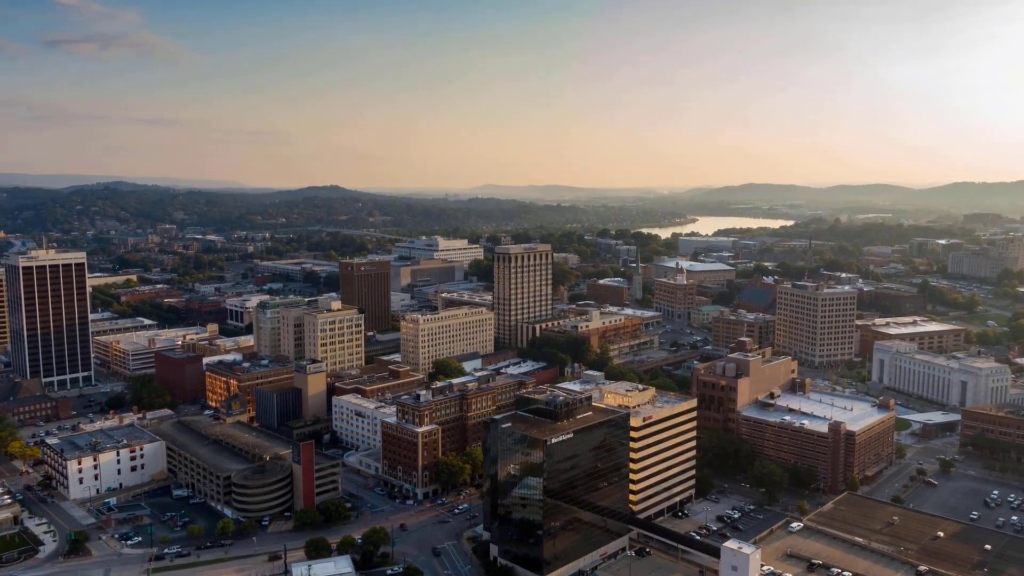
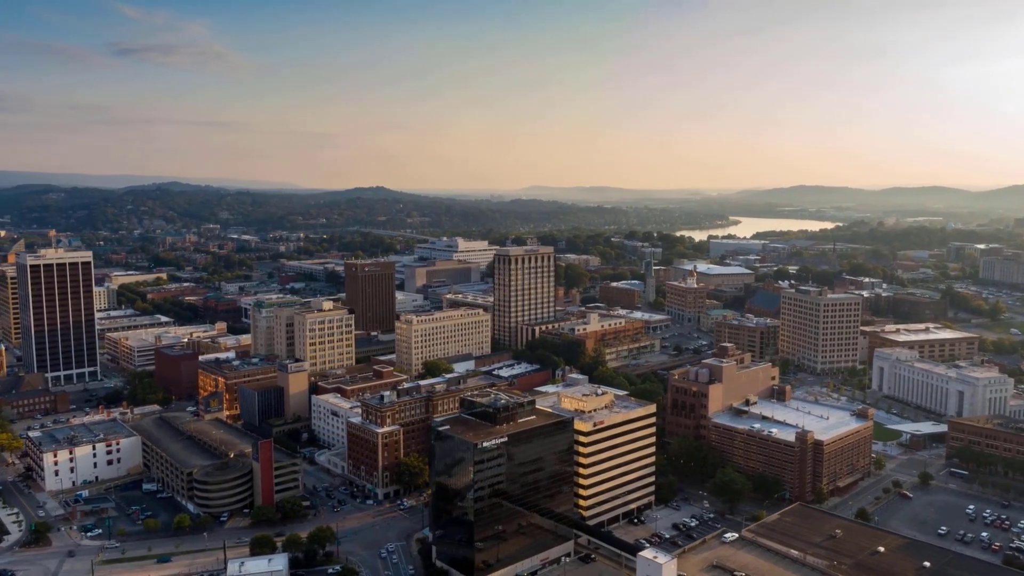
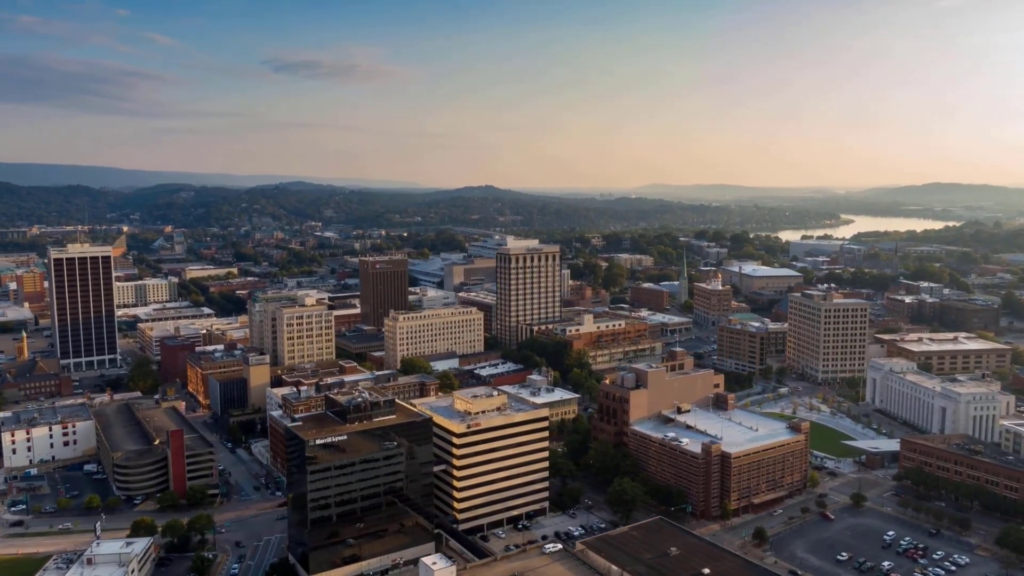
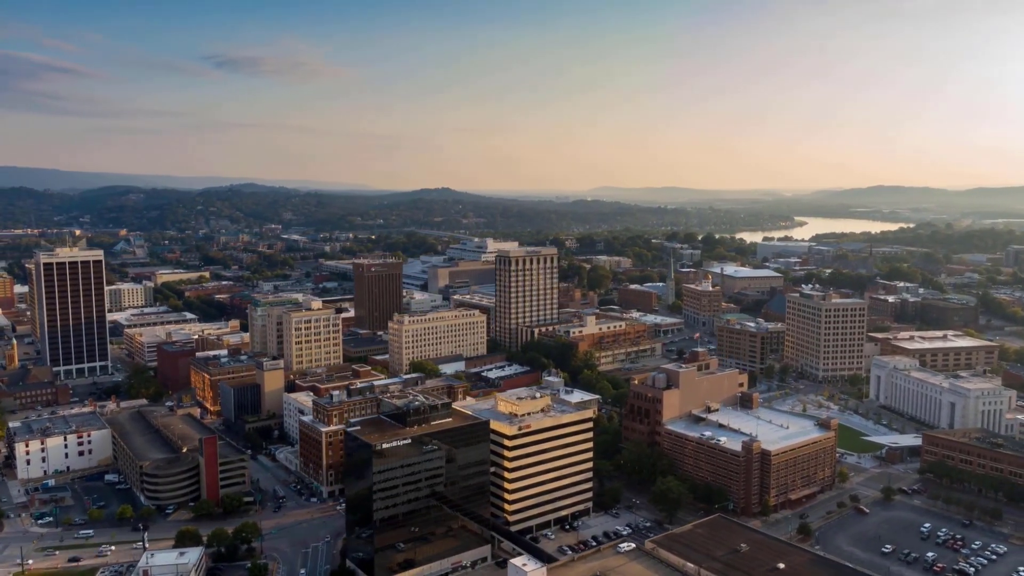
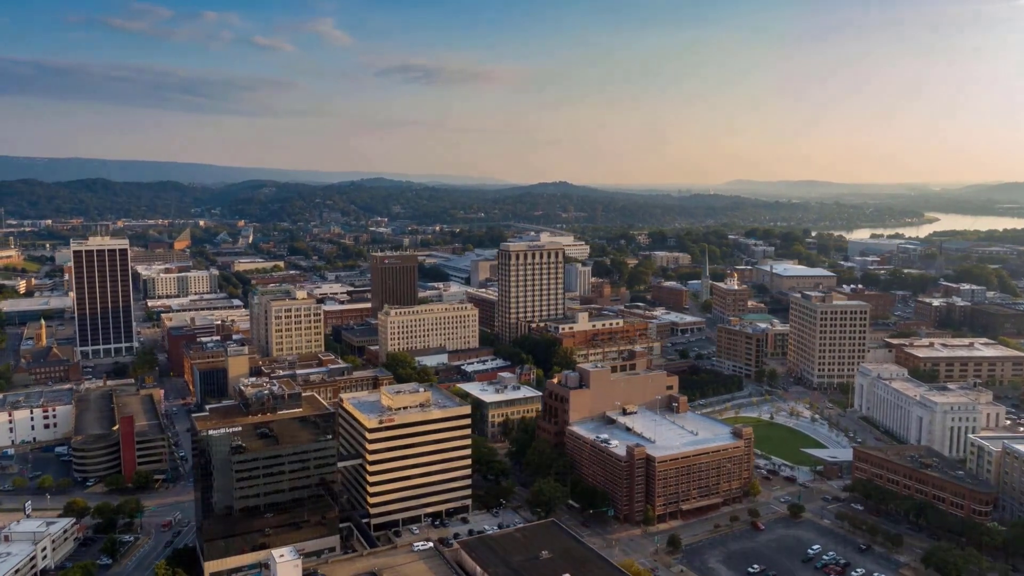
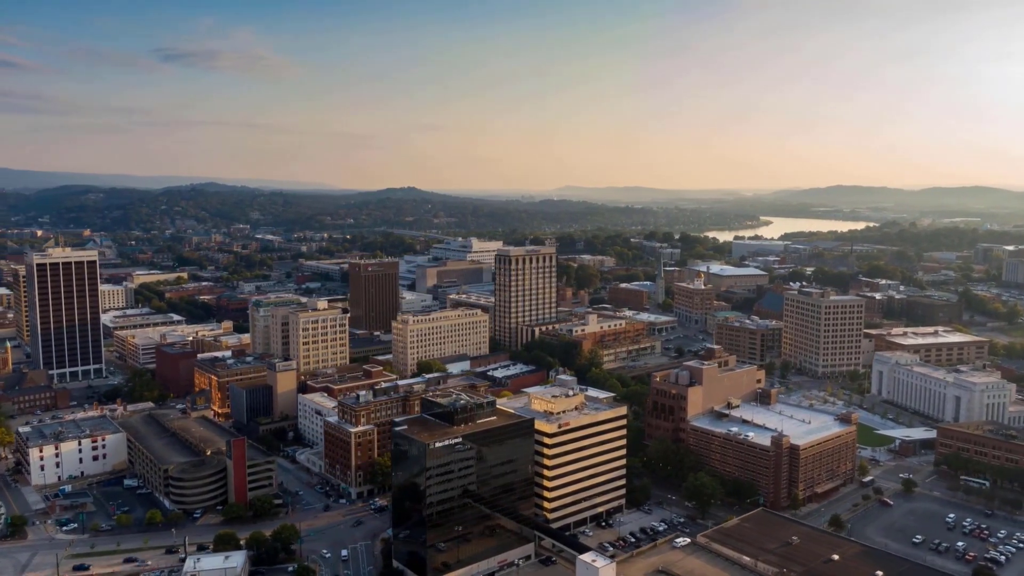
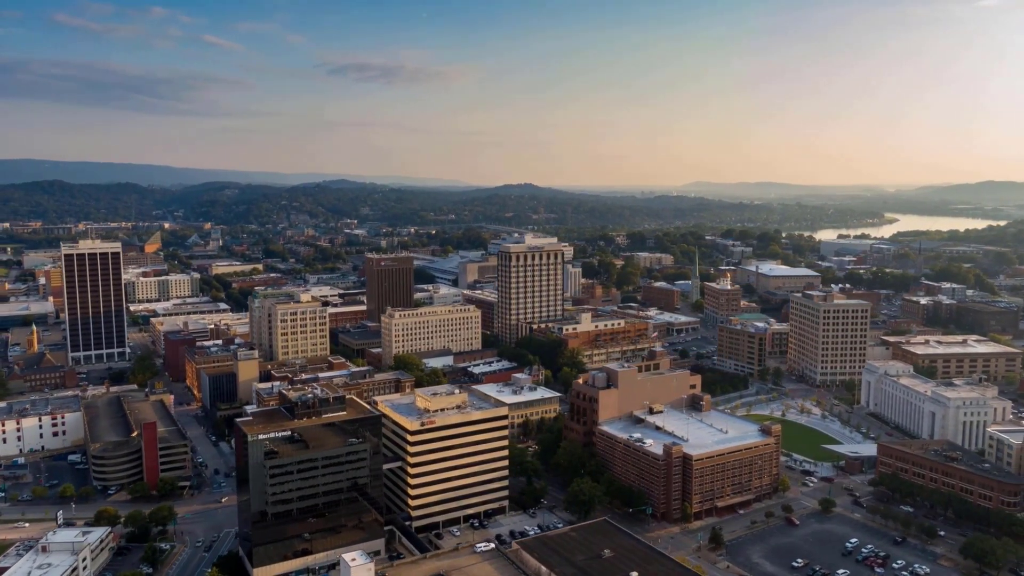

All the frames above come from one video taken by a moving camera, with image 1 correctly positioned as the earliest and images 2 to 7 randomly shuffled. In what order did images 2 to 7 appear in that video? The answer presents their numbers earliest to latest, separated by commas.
2, 6, 4, 3, 7, 5
